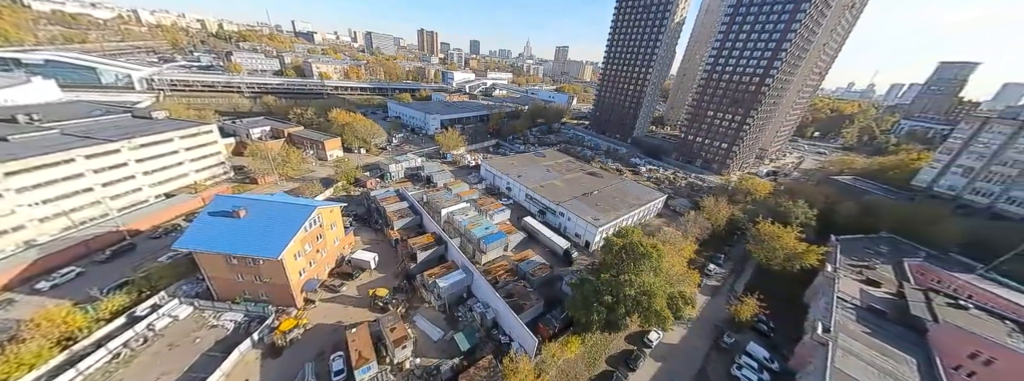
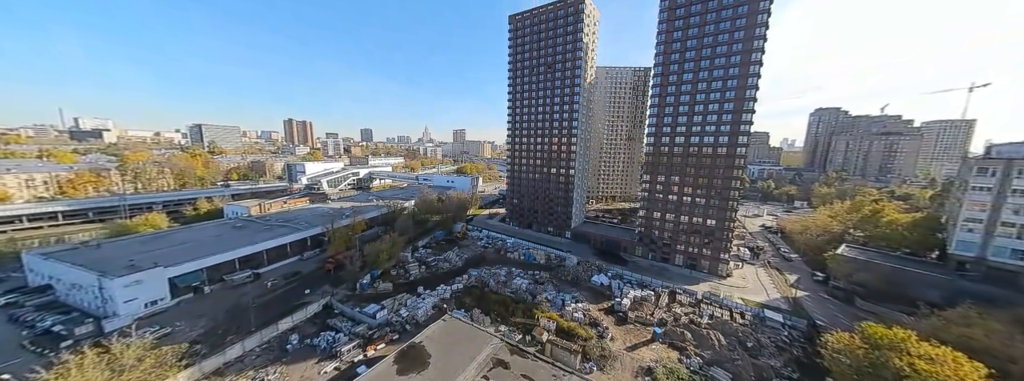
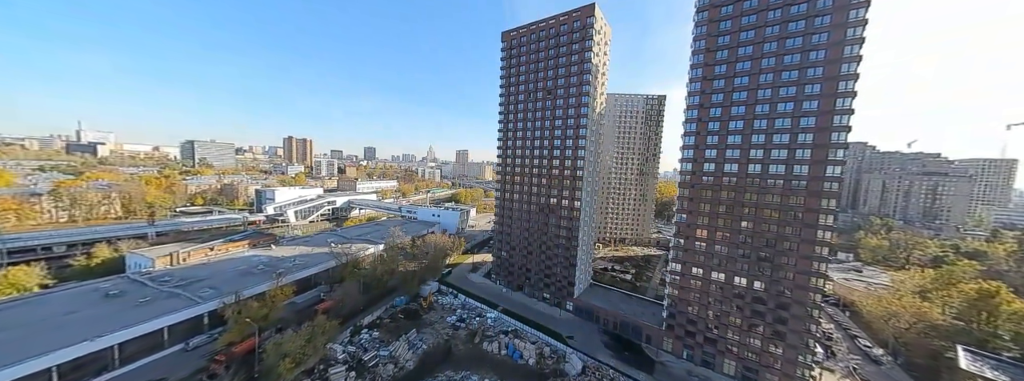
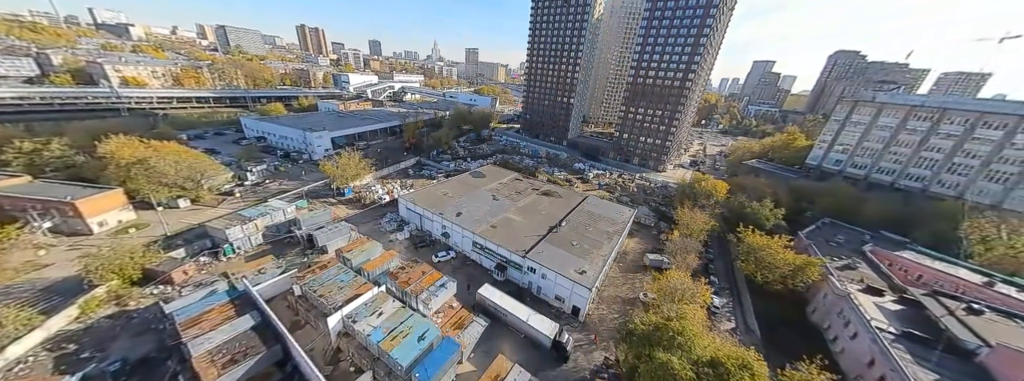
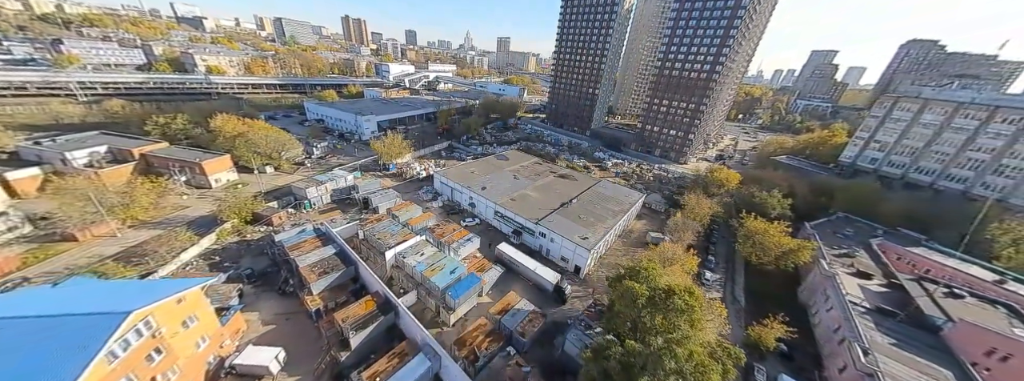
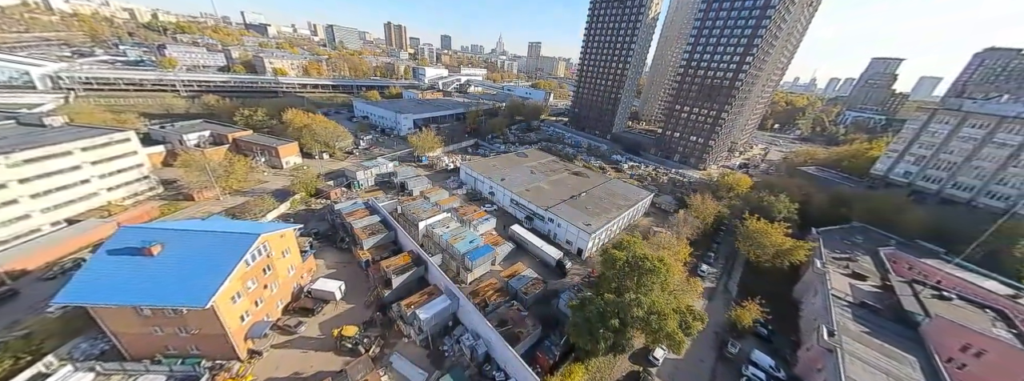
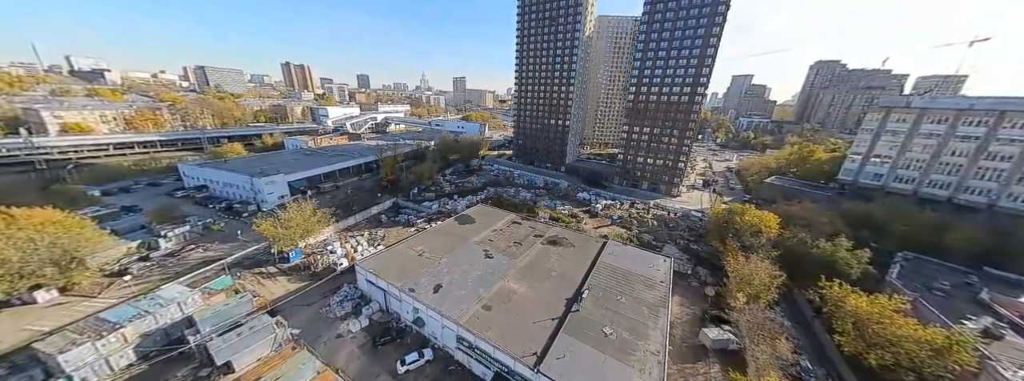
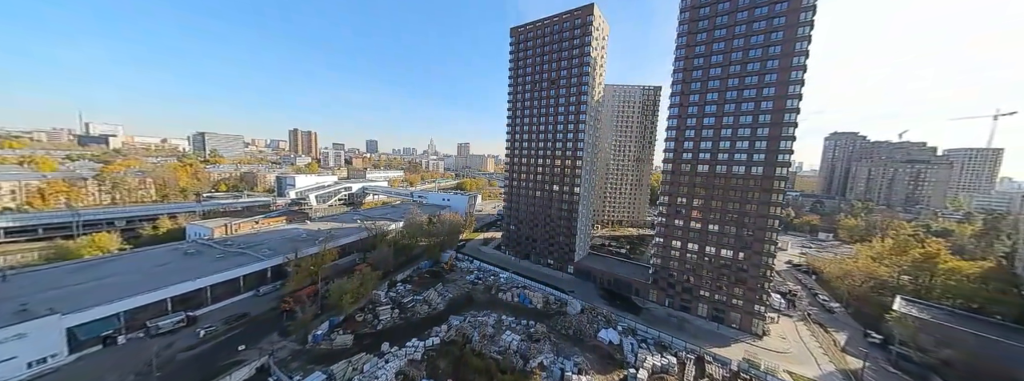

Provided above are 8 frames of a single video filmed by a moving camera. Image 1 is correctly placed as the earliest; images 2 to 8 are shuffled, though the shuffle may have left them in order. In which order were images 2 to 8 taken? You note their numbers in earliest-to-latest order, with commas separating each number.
6, 5, 4, 7, 2, 8, 3
